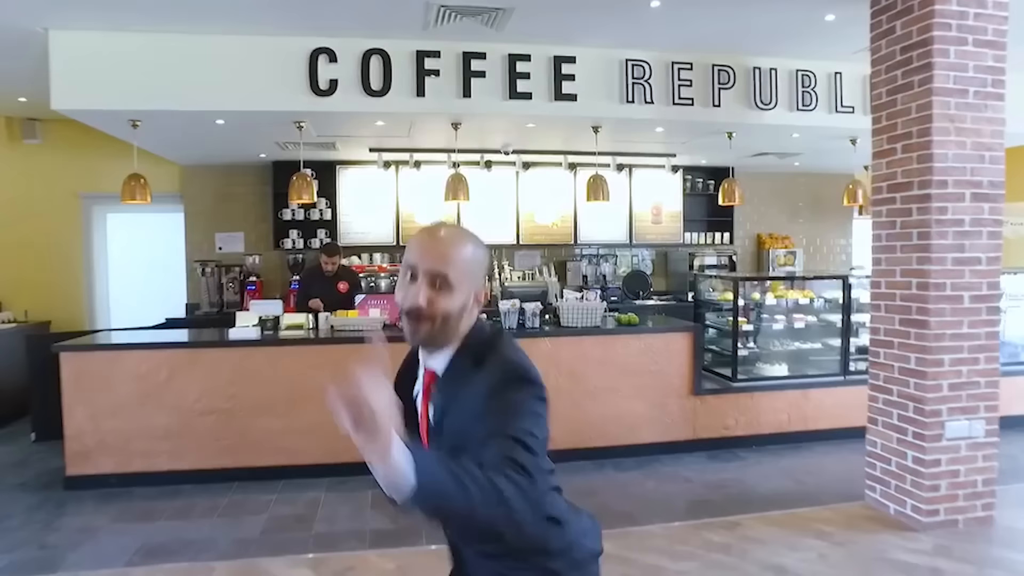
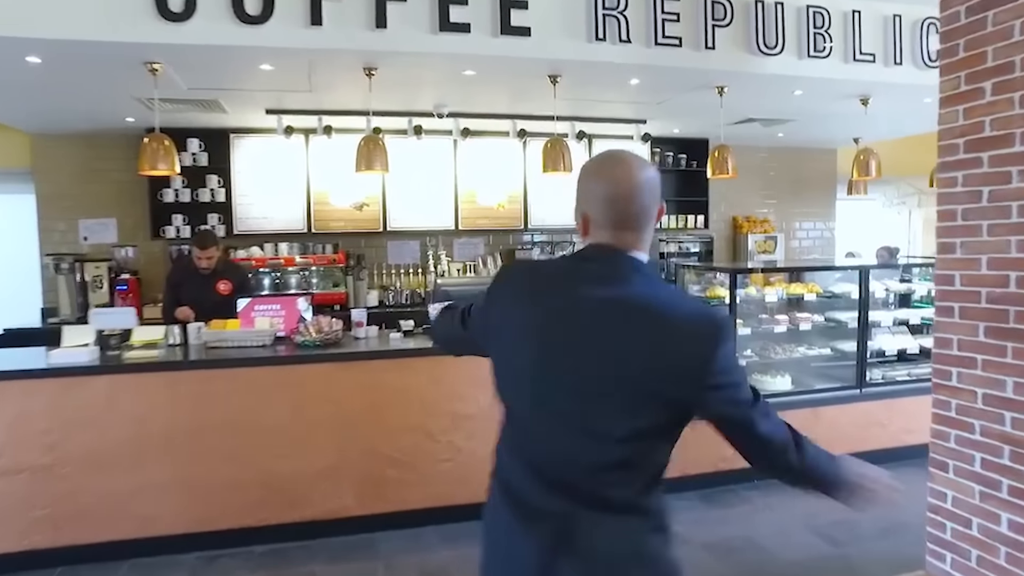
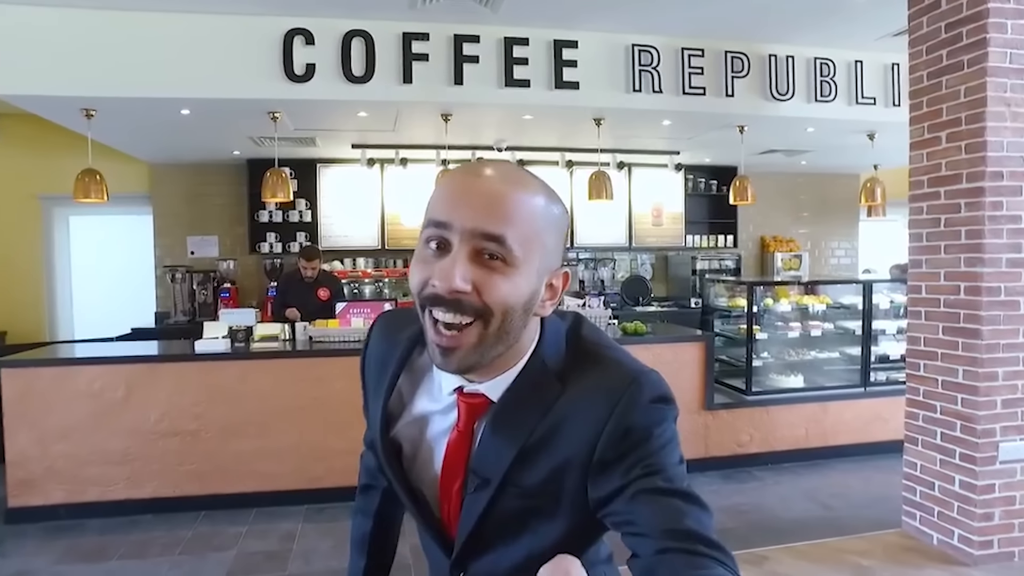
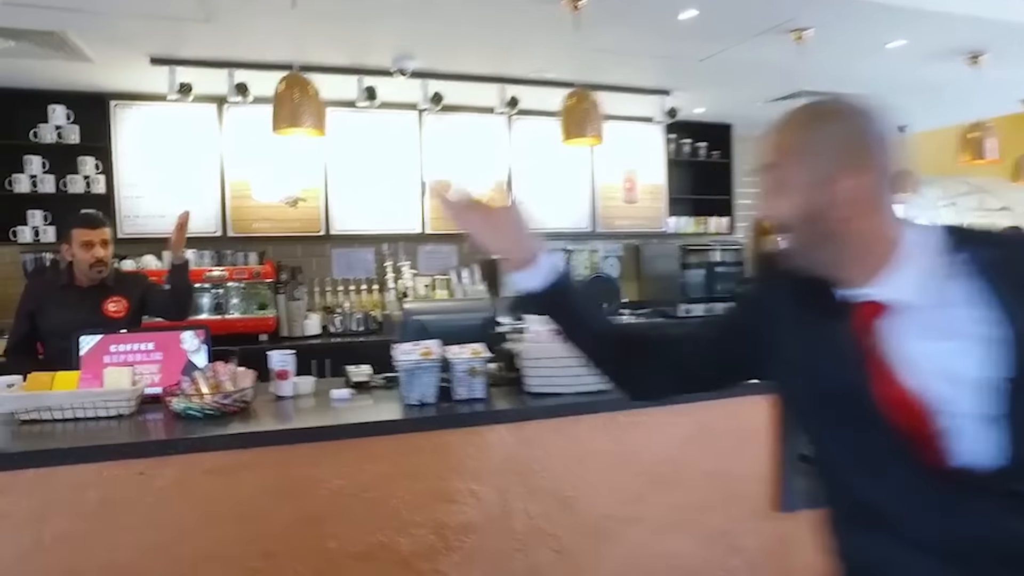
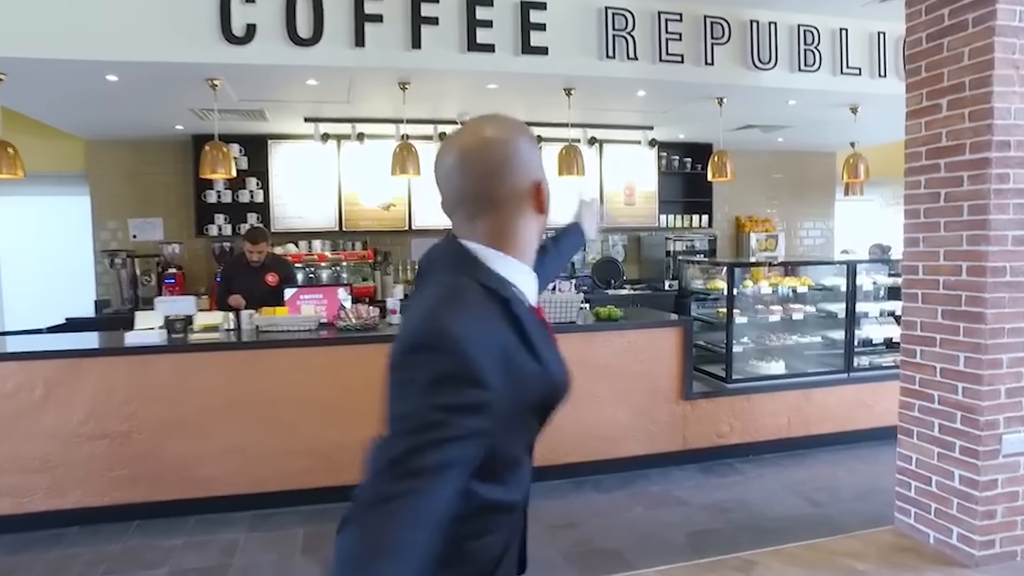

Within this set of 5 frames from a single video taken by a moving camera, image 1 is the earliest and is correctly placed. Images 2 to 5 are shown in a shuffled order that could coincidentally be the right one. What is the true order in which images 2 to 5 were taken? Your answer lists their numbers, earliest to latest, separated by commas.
3, 5, 2, 4
